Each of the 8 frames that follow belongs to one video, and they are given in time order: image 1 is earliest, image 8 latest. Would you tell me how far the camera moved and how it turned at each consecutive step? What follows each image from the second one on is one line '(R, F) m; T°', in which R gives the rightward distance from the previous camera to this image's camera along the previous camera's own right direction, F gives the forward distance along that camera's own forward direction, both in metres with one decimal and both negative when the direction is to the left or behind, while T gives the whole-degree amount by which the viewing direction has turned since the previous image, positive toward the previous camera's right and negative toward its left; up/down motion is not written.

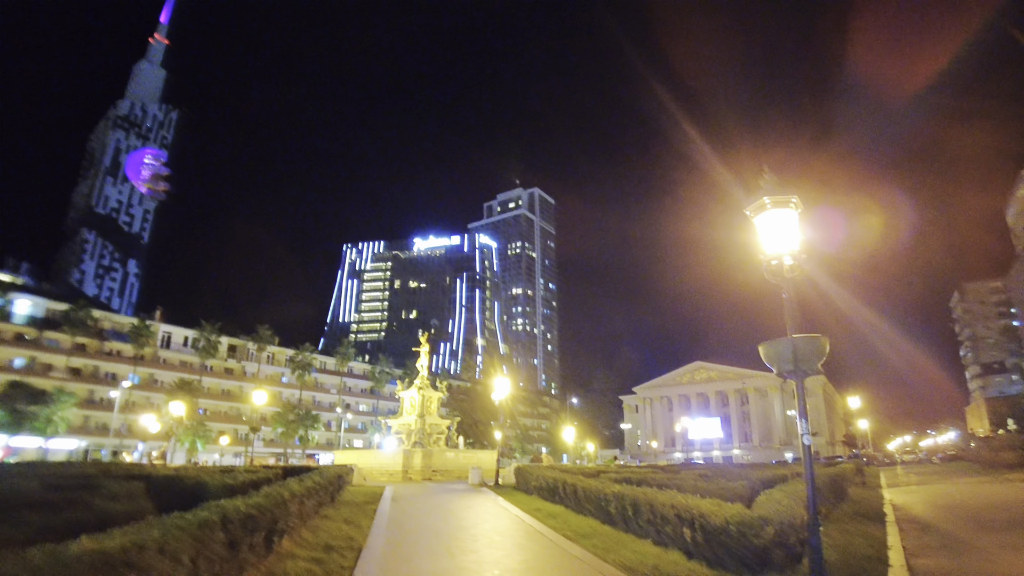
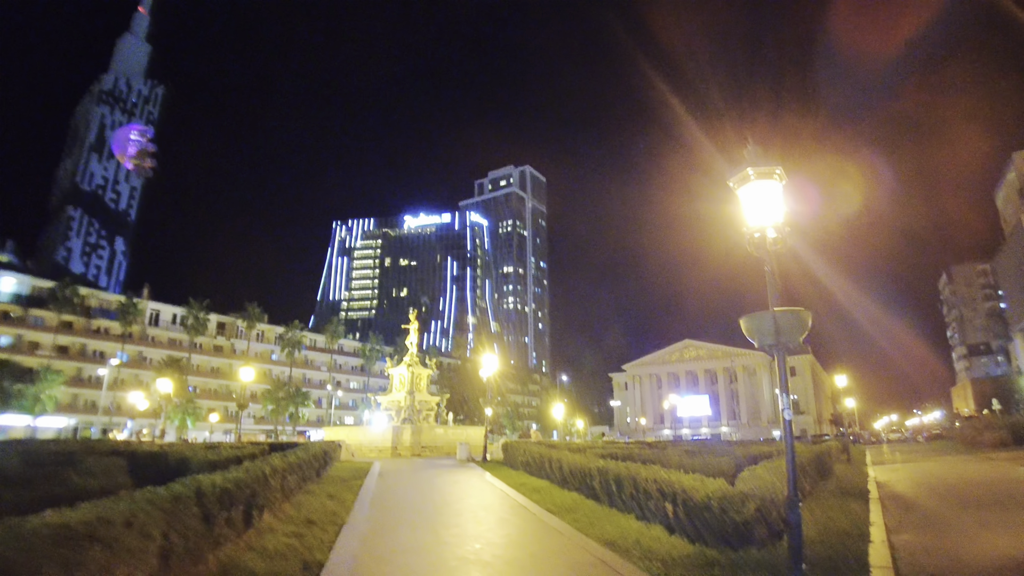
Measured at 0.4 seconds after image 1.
(+0.1, +0.2) m; +1°
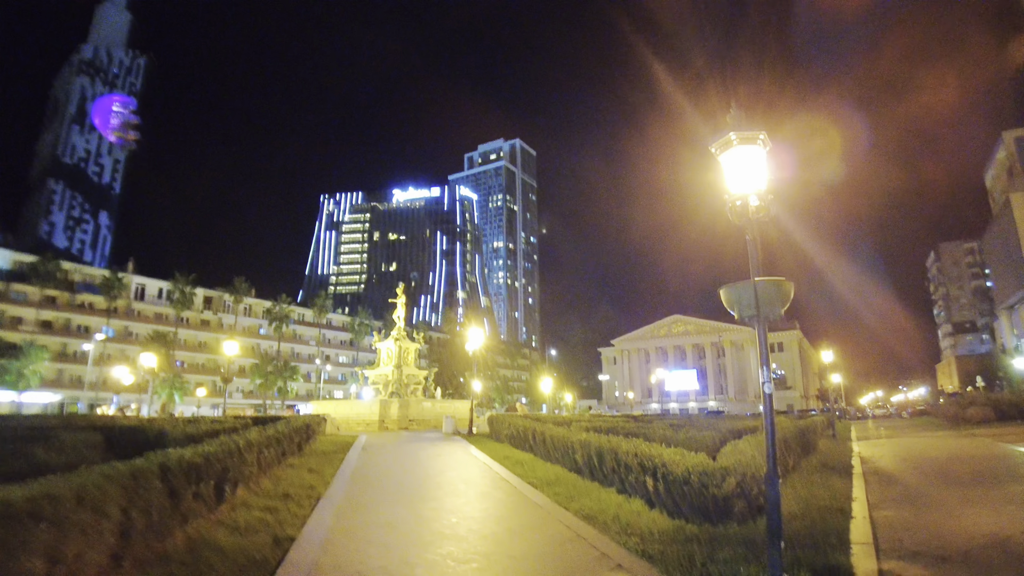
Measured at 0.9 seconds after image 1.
(+0.2, +0.3) m; +1°
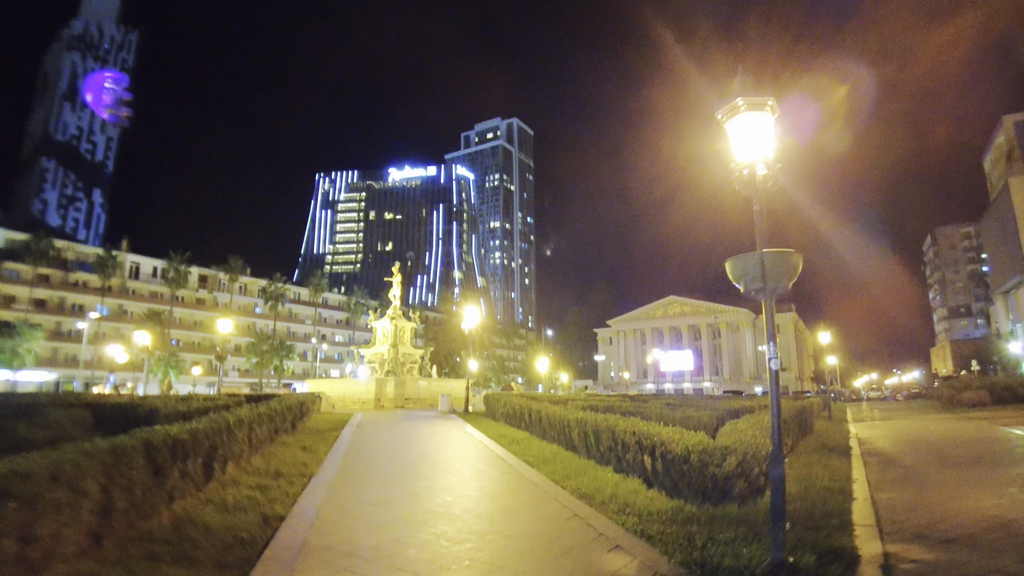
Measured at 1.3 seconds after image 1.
(0.0, +0.3) m; 0°
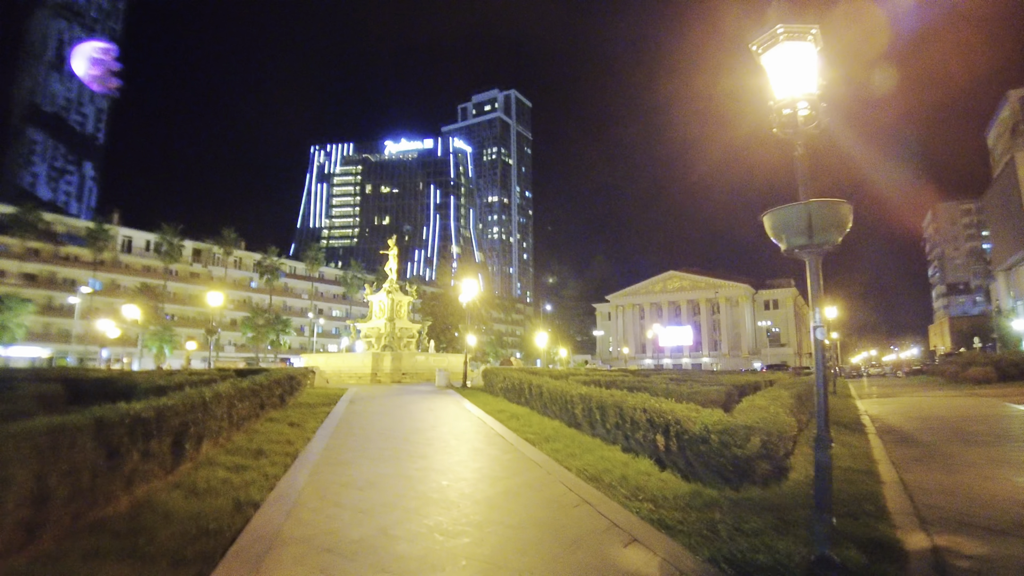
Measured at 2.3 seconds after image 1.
(-0.1, +0.9) m; 0°
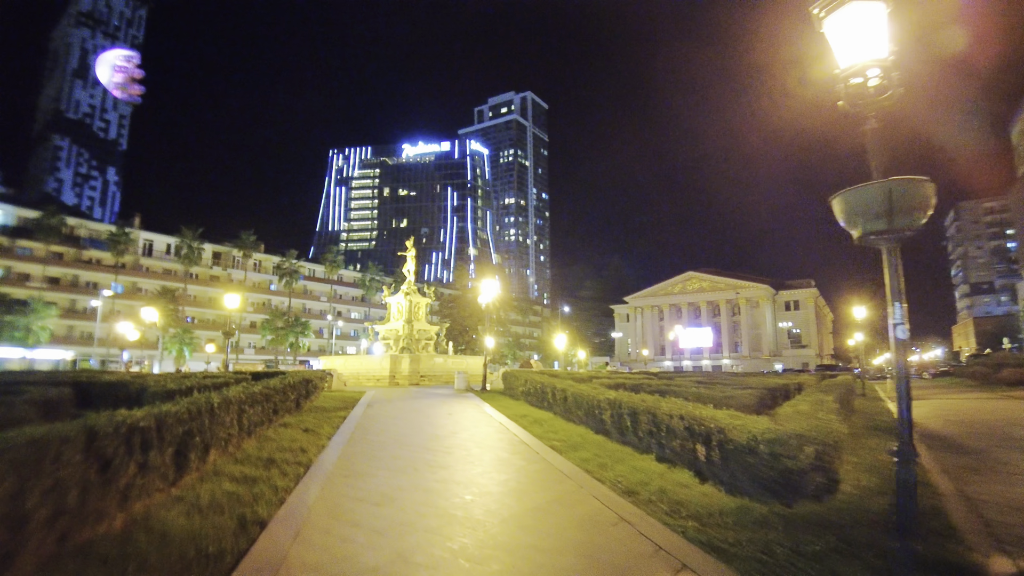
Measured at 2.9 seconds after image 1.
(-0.1, +0.6) m; -2°
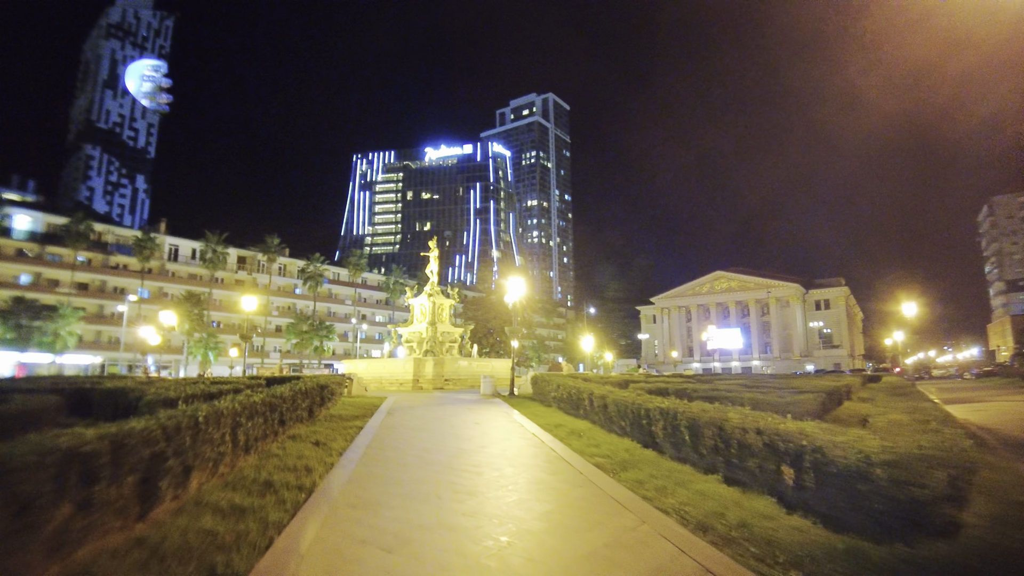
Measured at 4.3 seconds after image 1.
(-0.2, +1.5) m; -2°
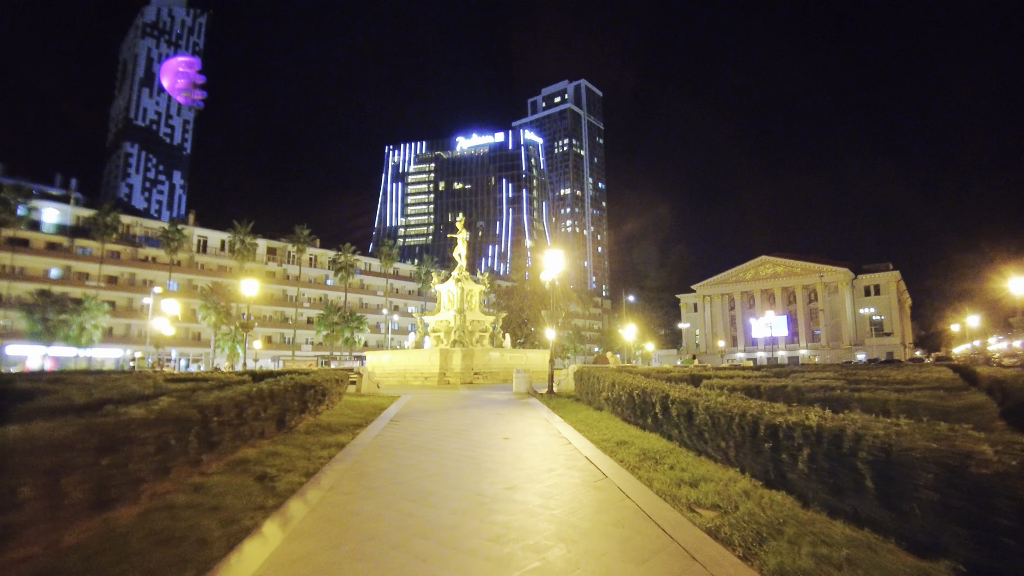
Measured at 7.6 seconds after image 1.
(-0.1, +3.8) m; -3°
